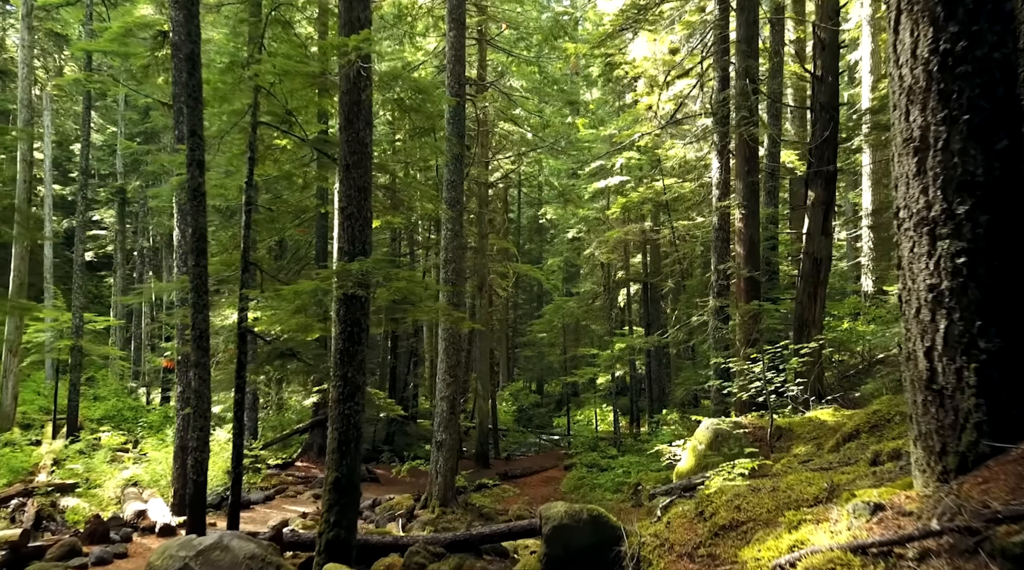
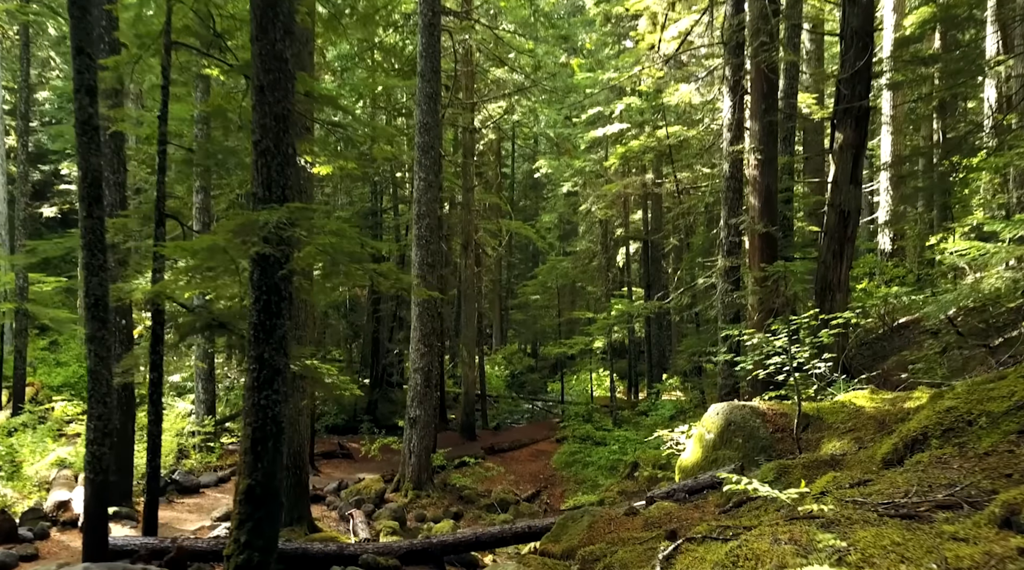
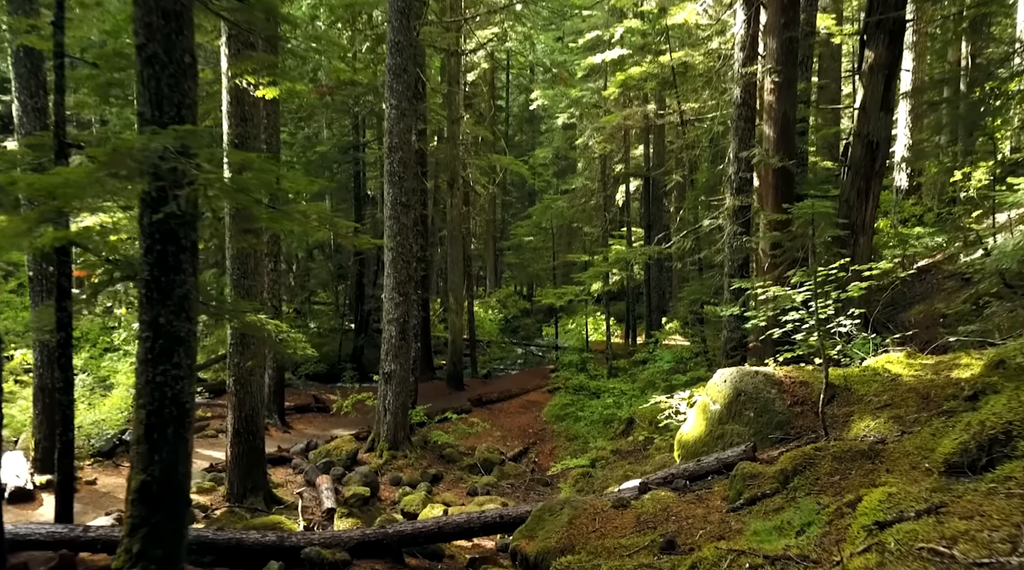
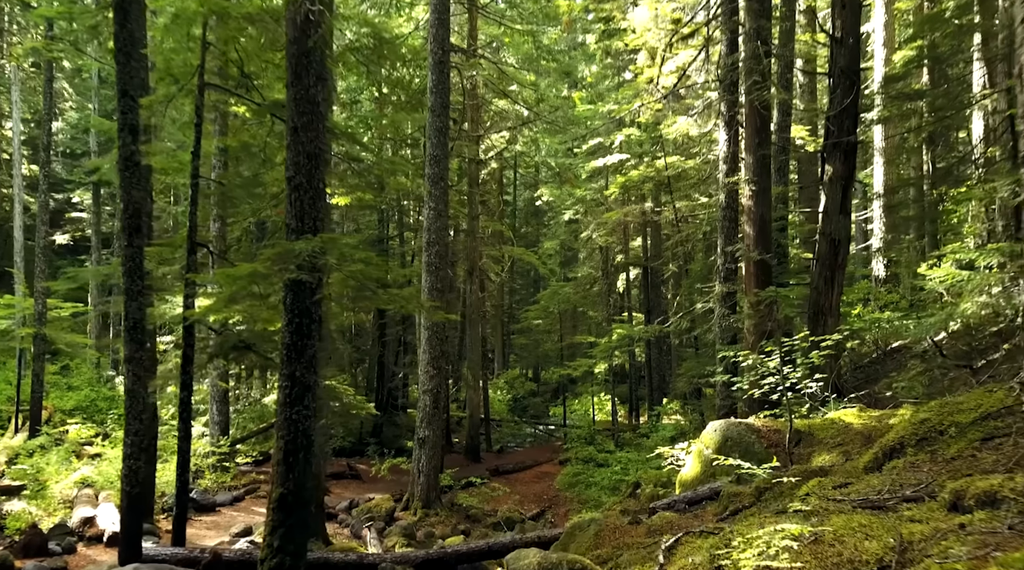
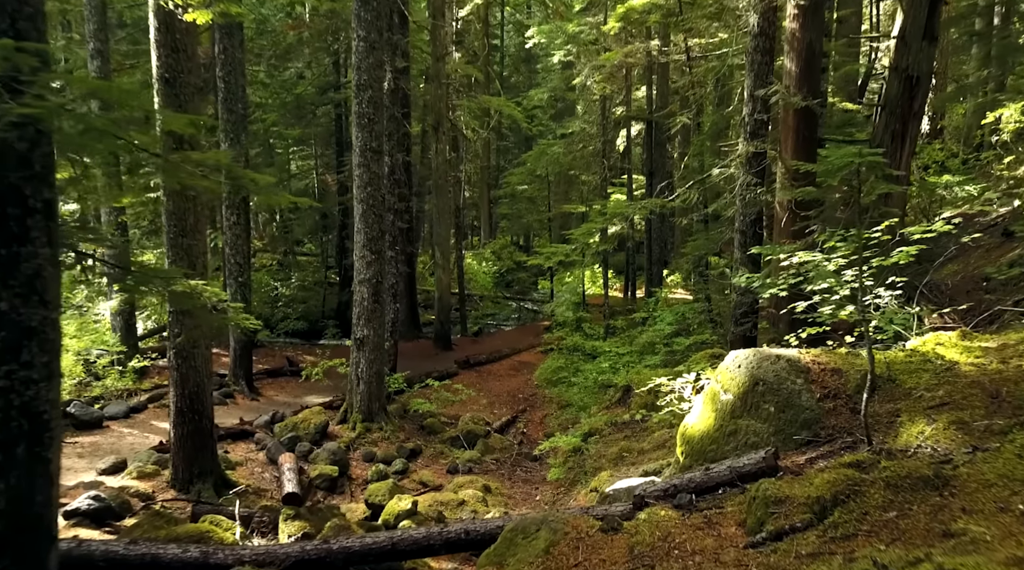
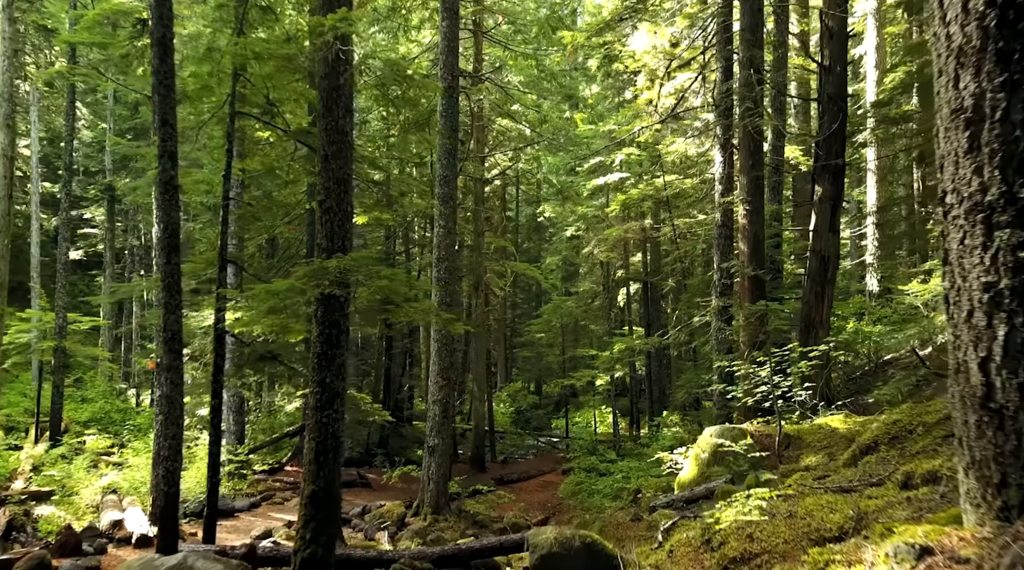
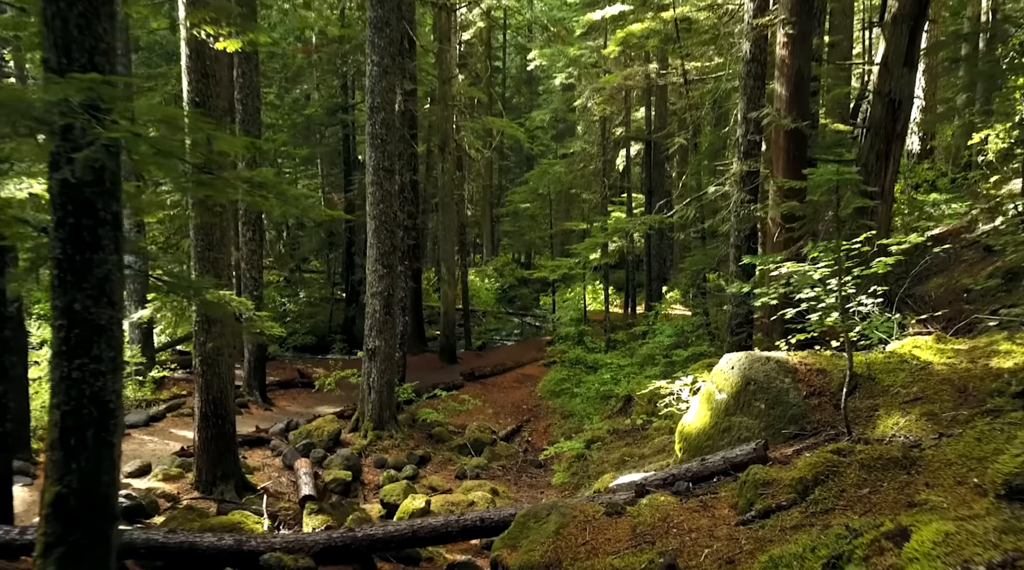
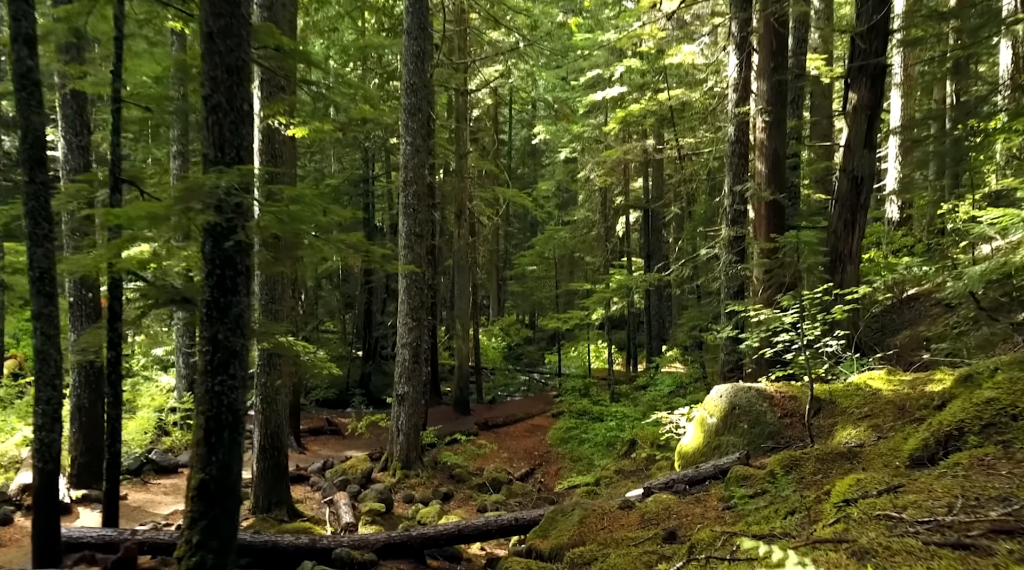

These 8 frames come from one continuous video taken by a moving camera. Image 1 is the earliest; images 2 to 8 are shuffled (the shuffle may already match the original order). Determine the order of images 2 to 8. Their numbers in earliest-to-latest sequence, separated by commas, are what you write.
6, 4, 2, 8, 3, 7, 5
